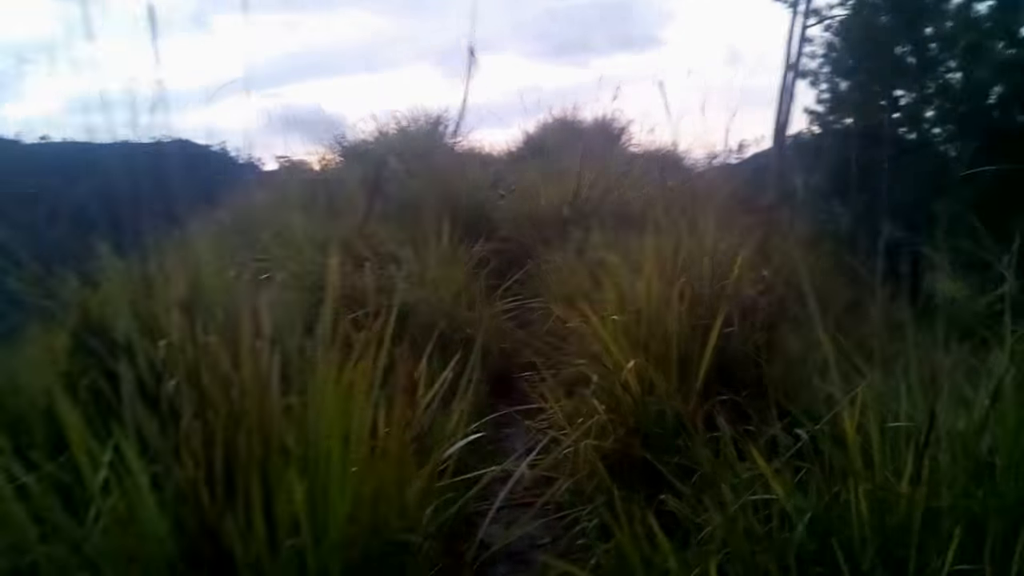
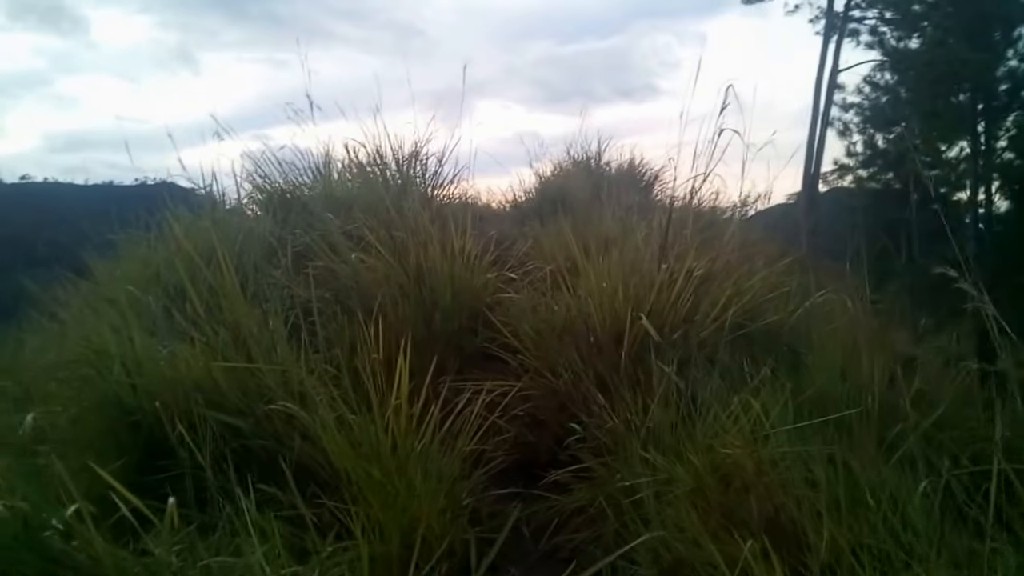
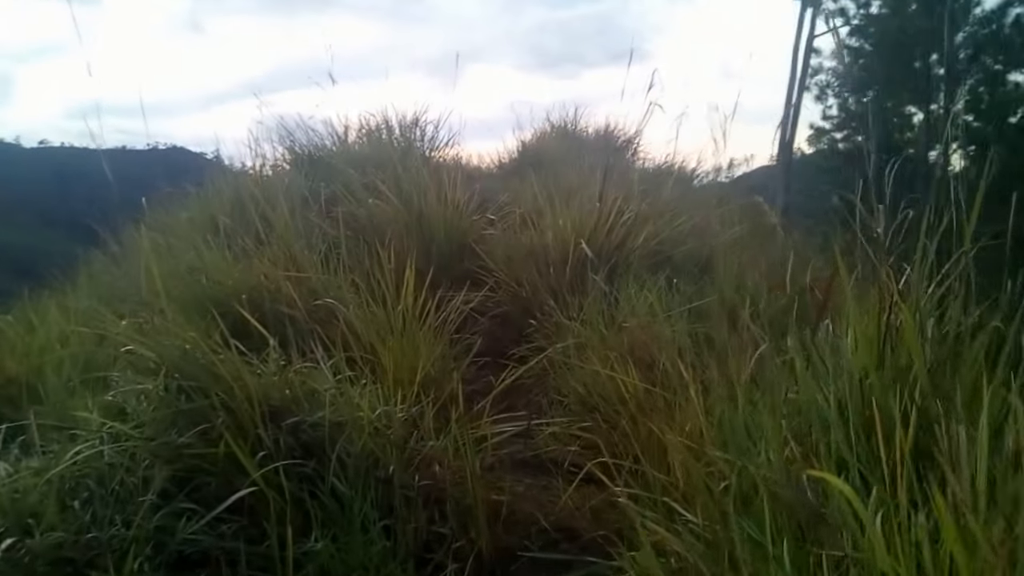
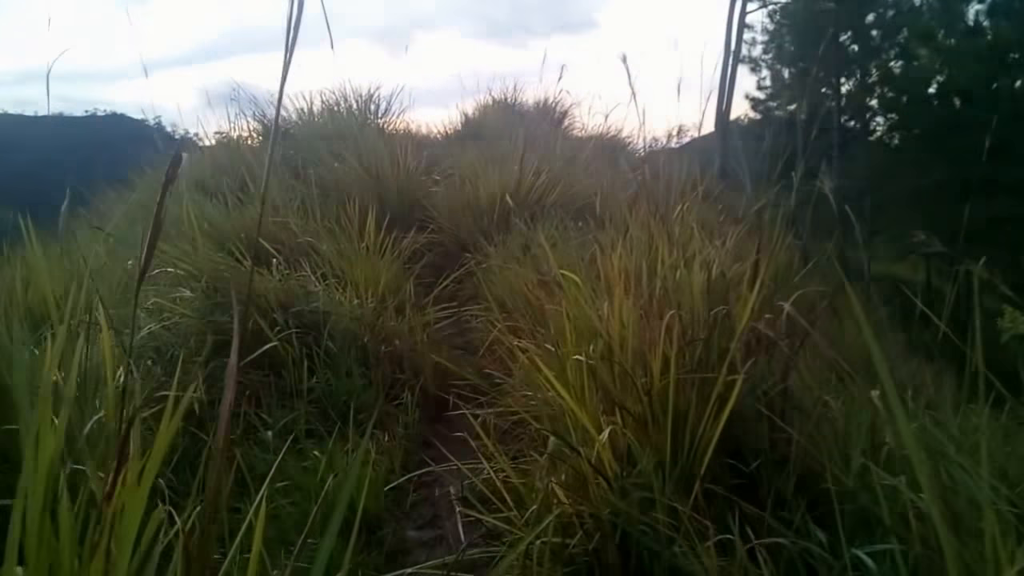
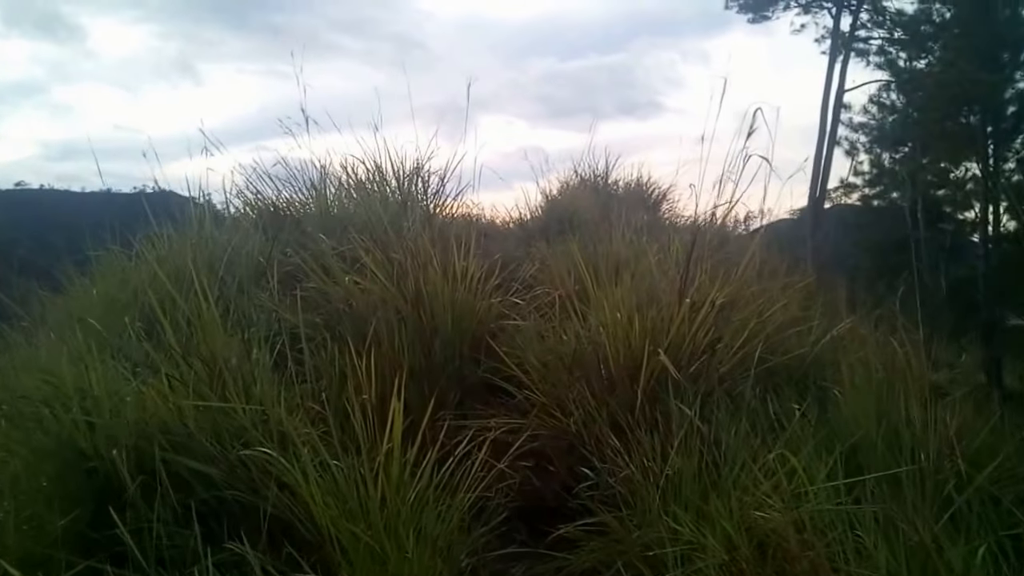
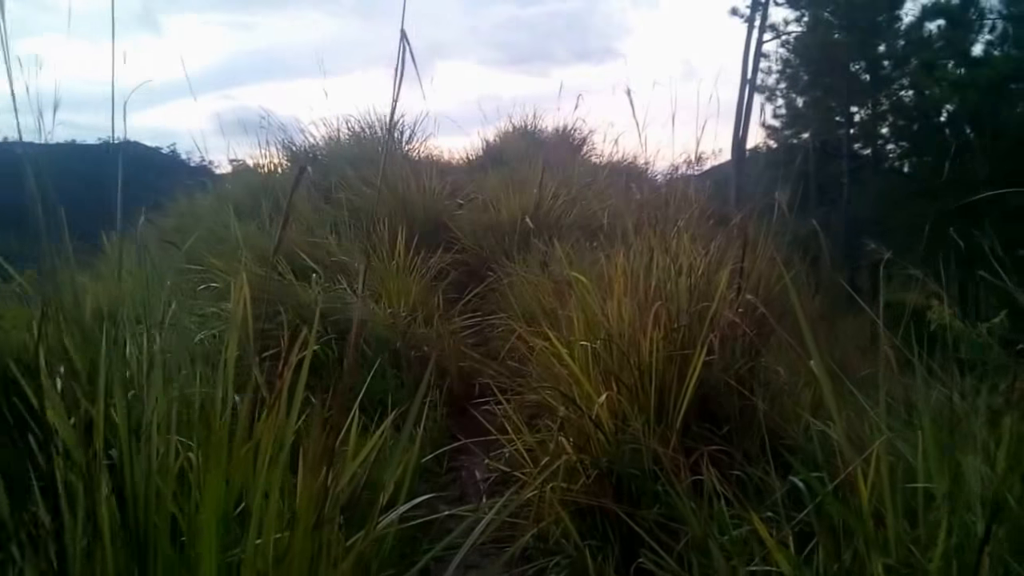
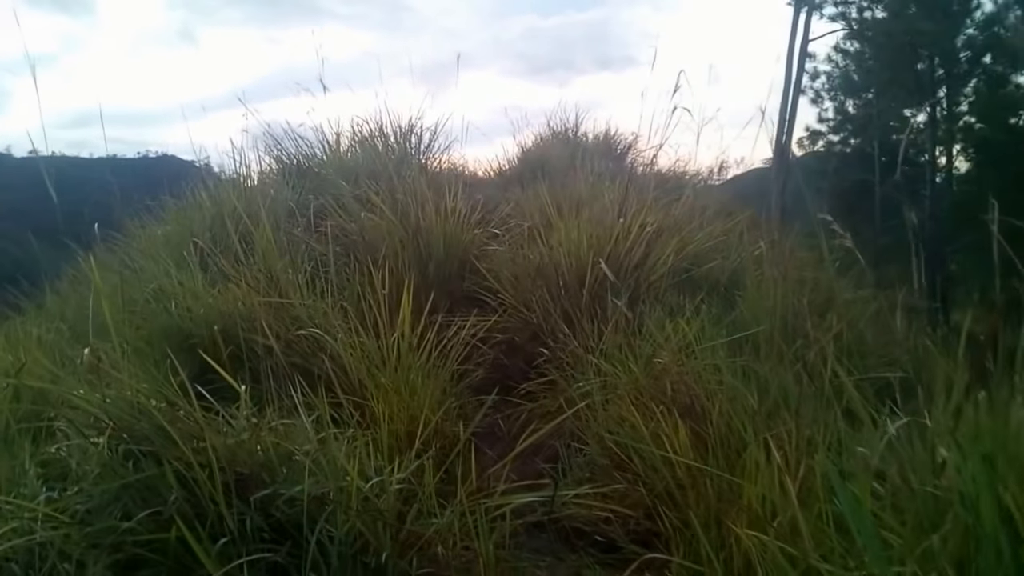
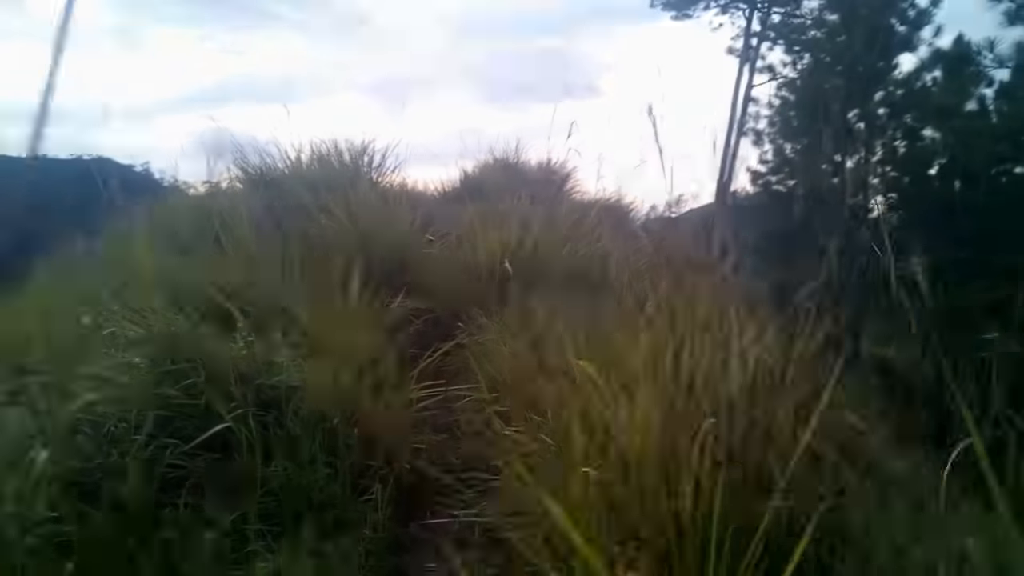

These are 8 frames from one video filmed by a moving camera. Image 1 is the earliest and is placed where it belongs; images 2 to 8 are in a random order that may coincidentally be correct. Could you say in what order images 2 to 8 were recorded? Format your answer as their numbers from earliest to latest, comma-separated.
6, 4, 8, 3, 7, 2, 5
